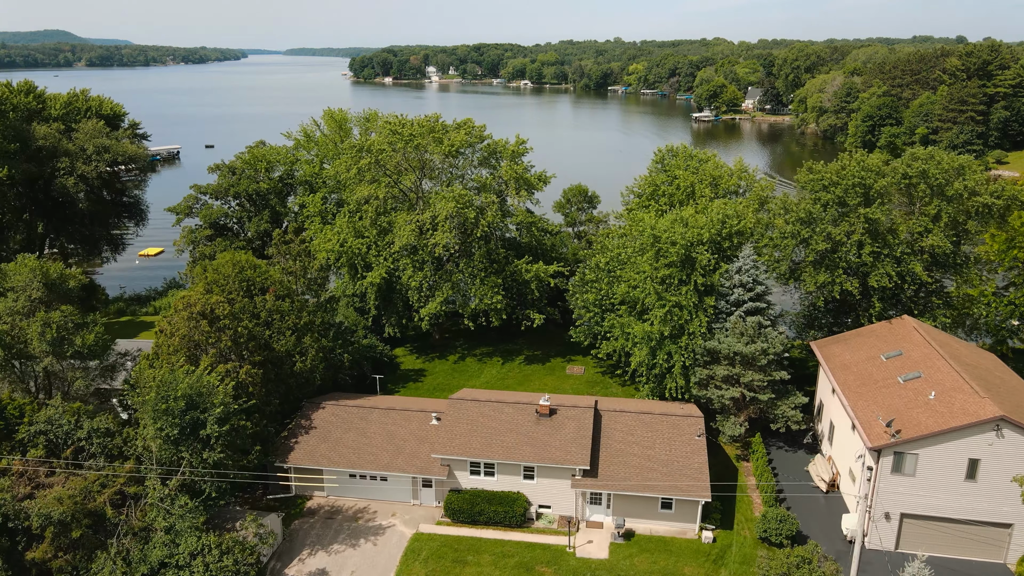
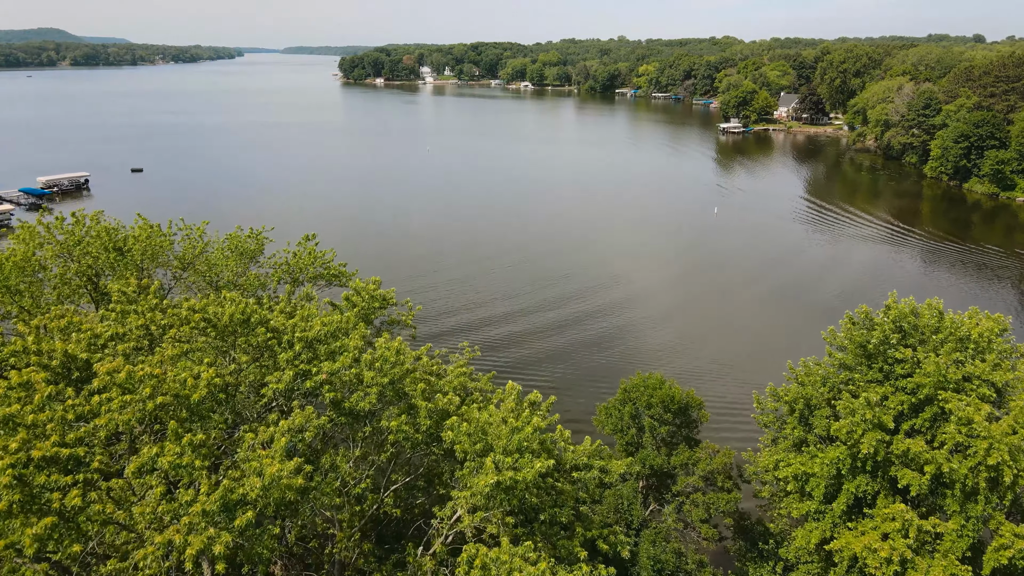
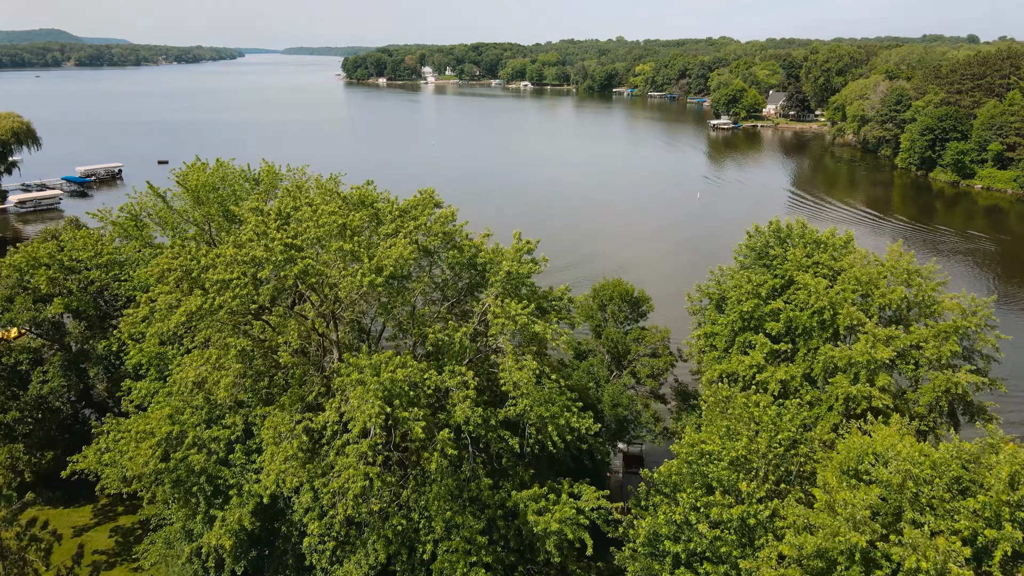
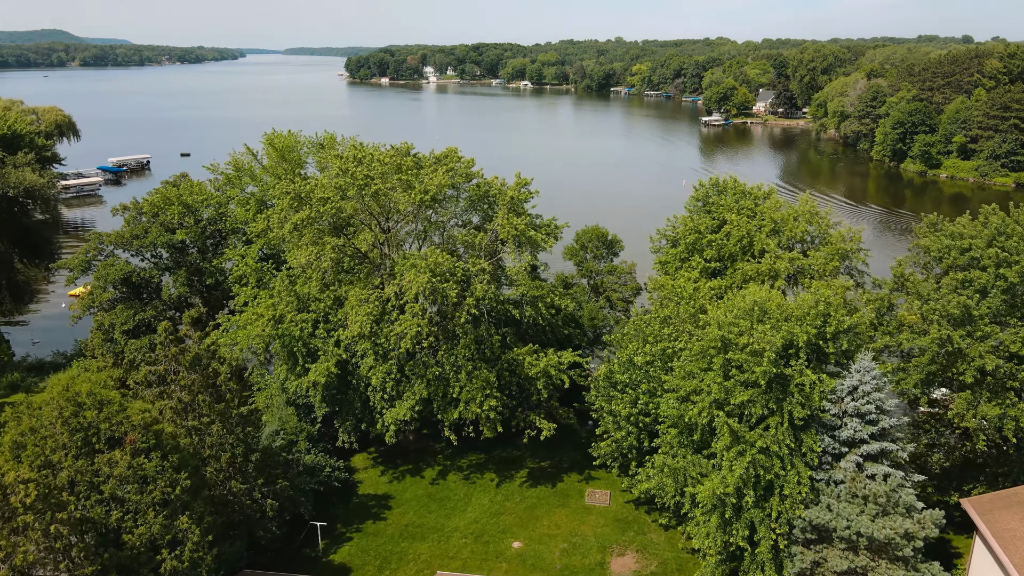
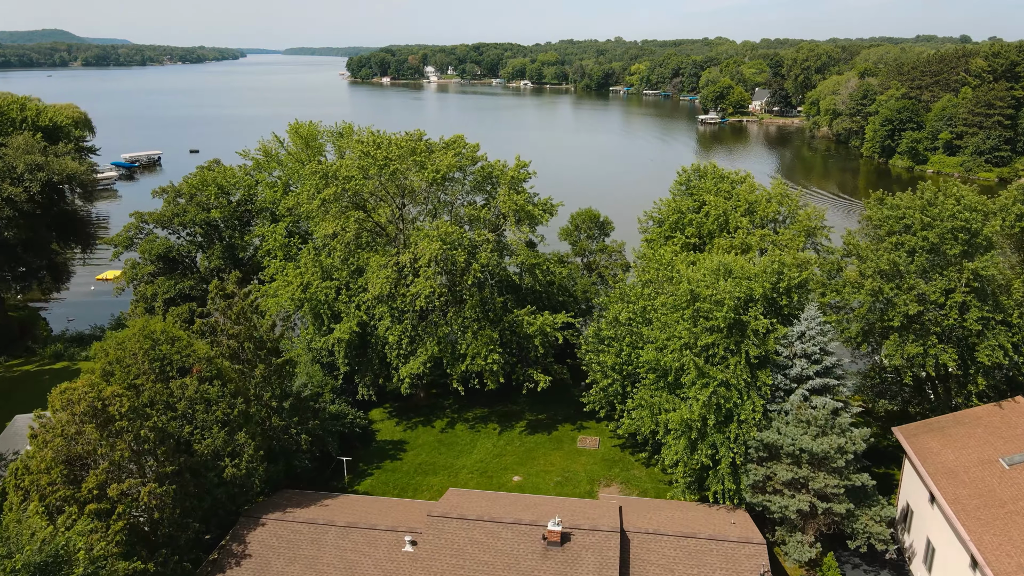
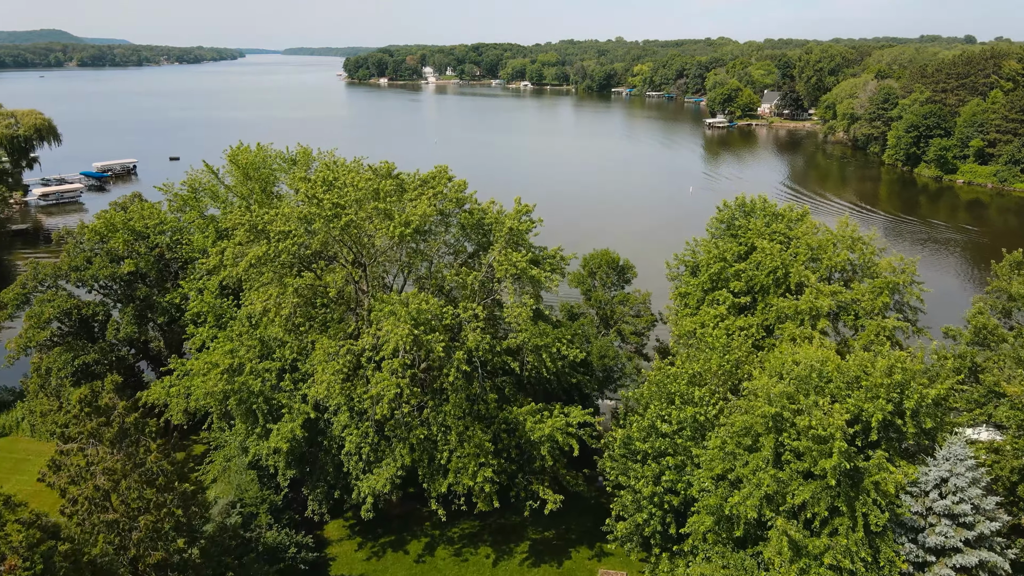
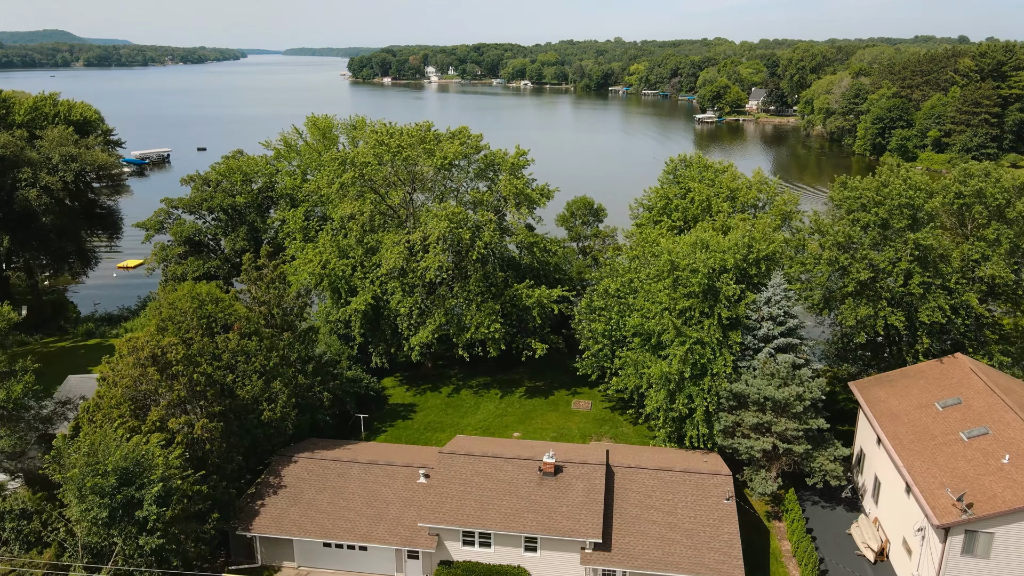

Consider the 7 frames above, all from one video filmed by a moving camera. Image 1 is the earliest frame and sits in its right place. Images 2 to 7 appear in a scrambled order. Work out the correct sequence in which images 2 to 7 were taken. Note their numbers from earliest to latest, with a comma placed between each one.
7, 5, 4, 6, 3, 2
